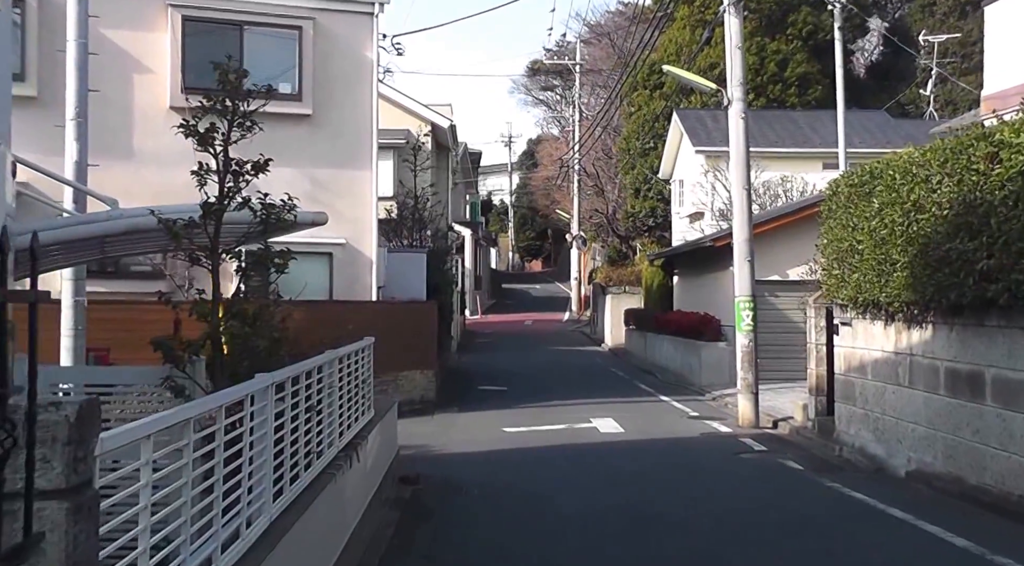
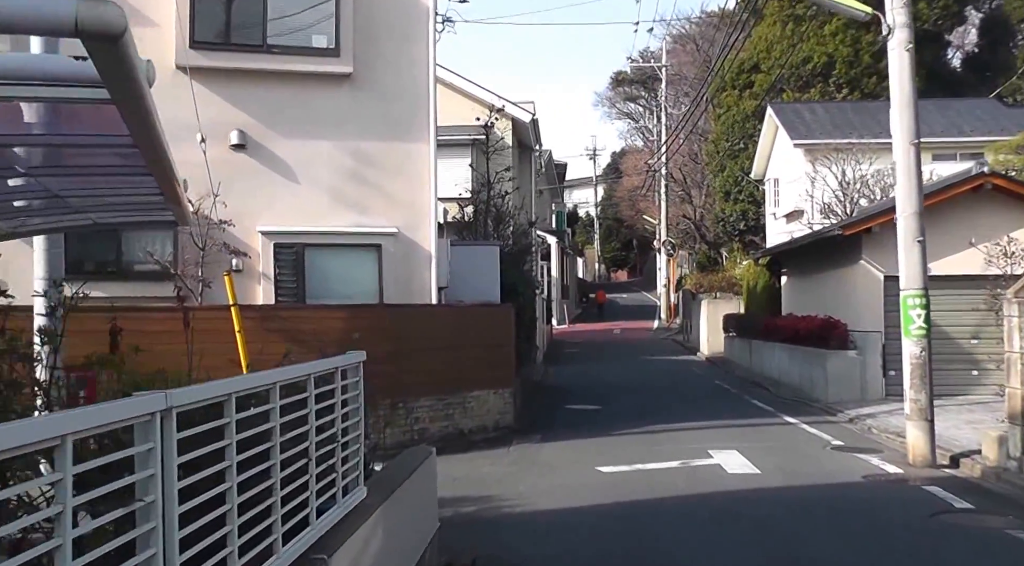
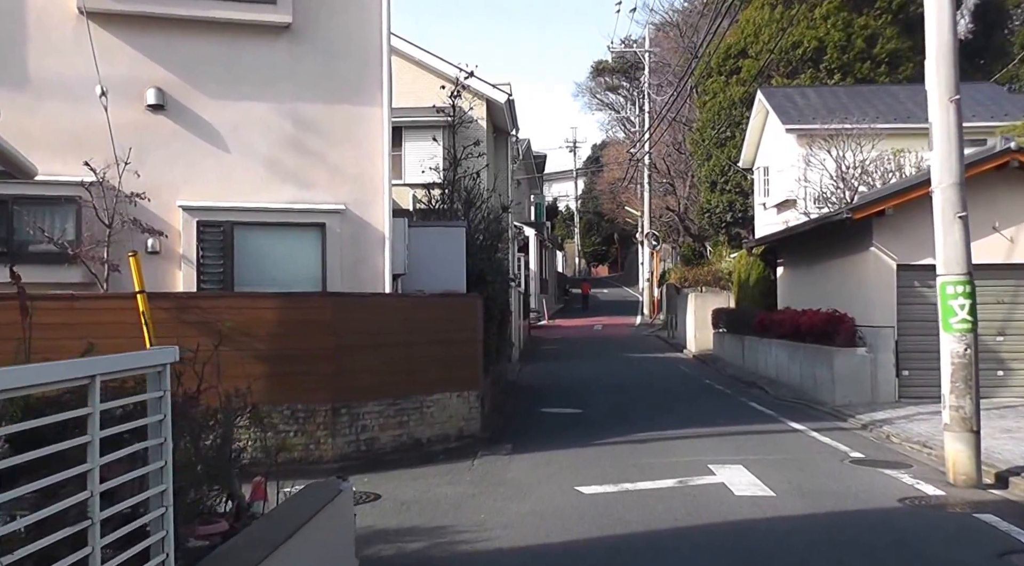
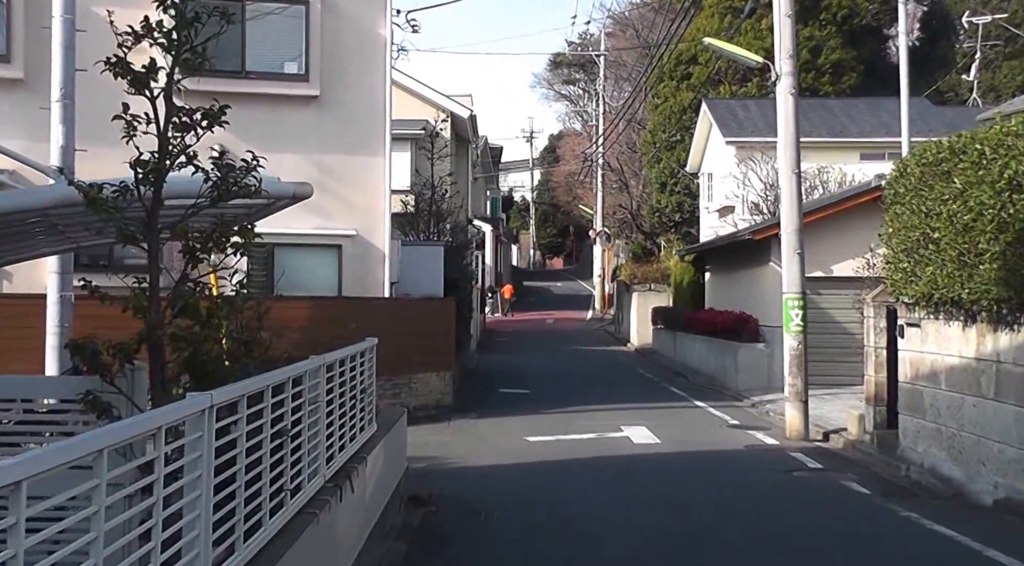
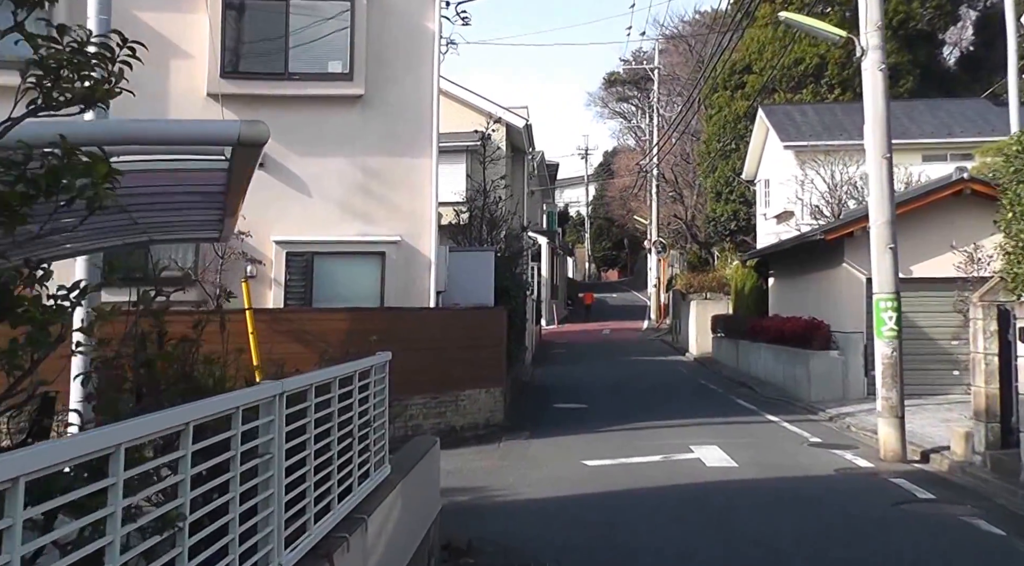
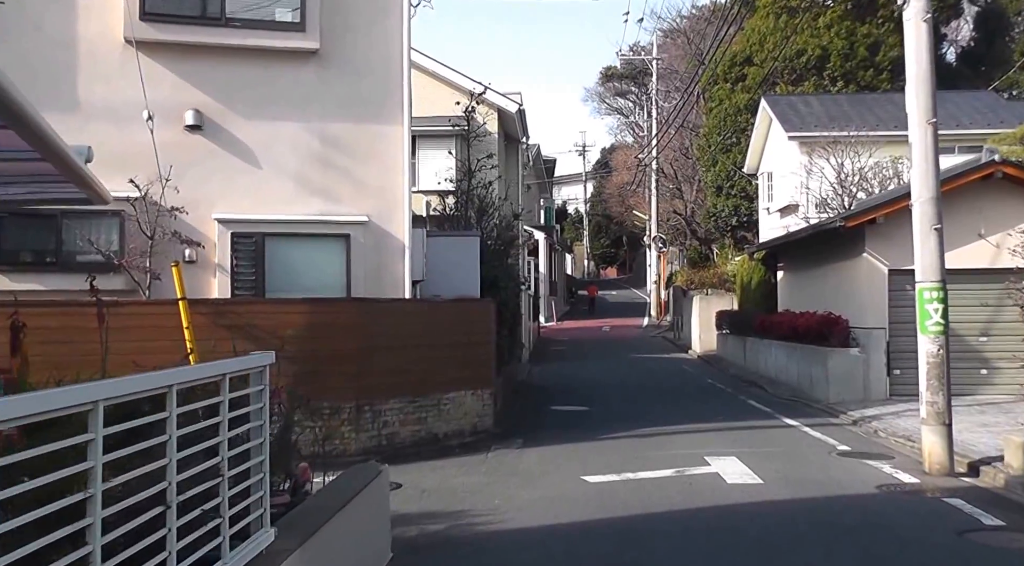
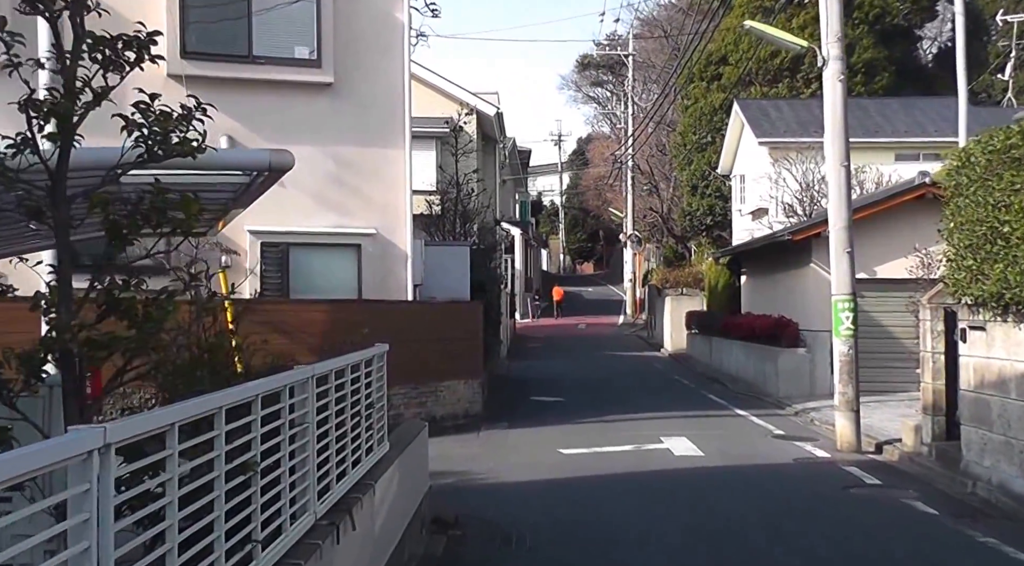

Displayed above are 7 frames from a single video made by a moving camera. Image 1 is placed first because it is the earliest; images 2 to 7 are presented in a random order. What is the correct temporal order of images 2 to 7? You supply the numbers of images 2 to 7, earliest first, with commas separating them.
4, 7, 5, 2, 6, 3
